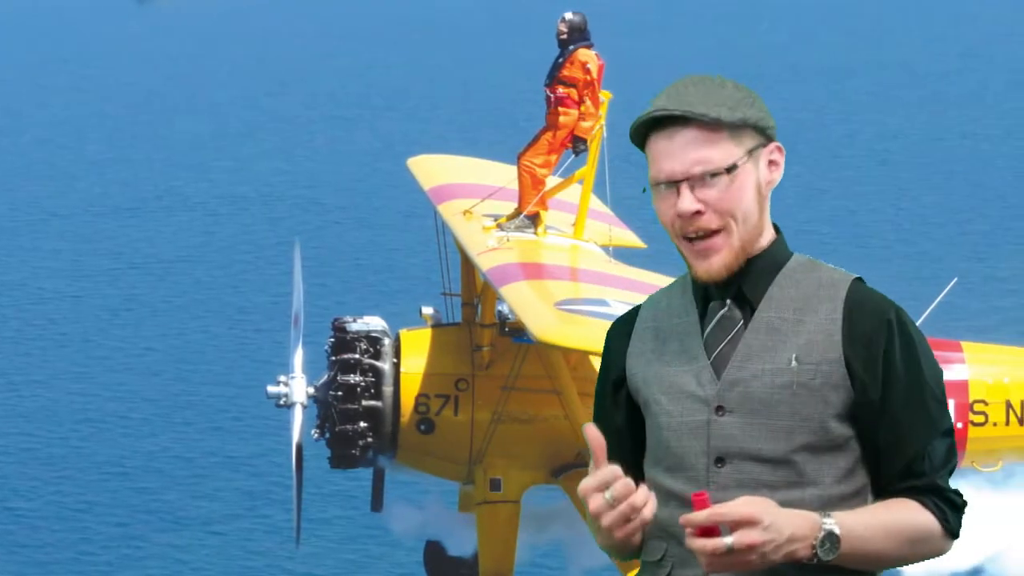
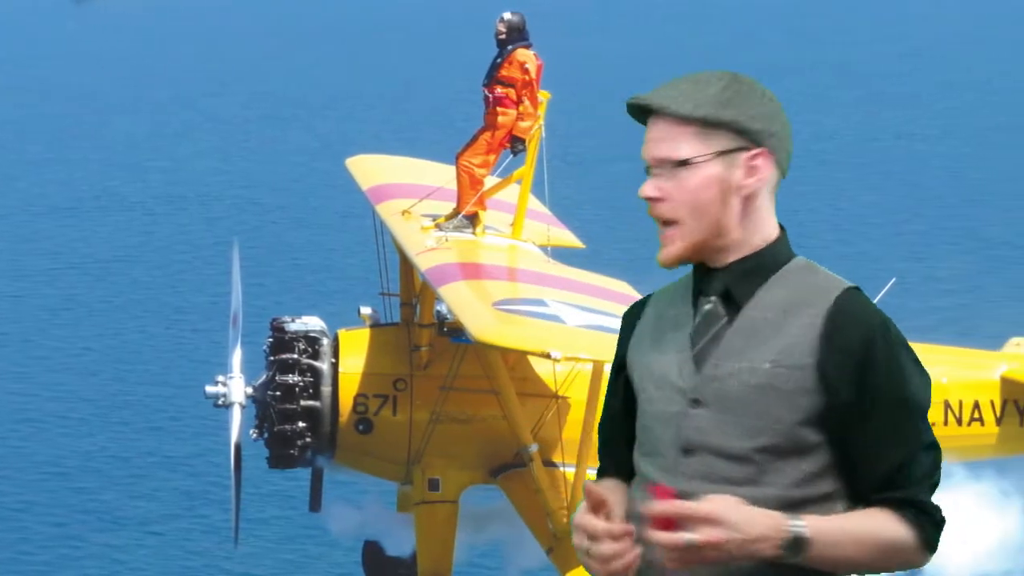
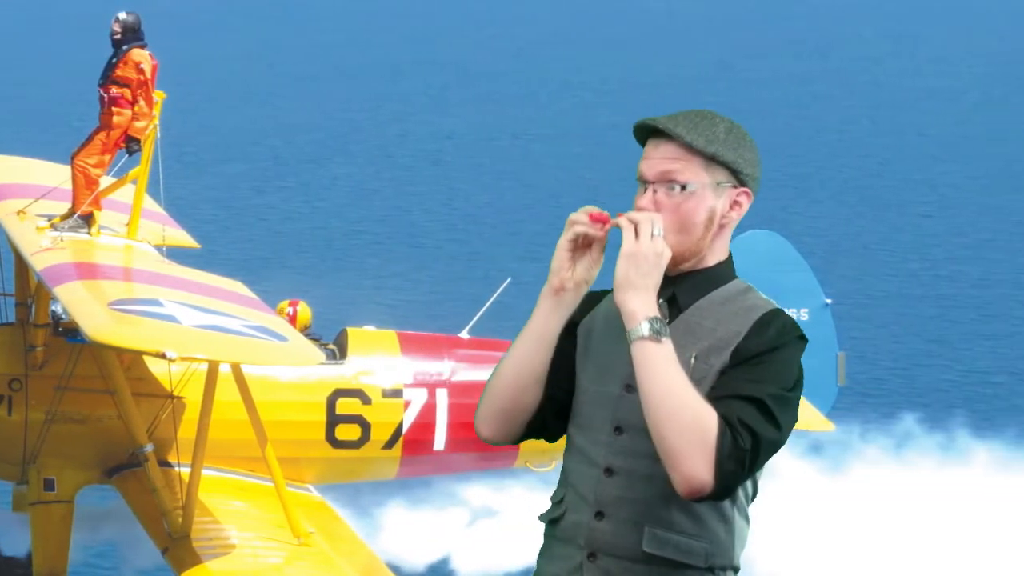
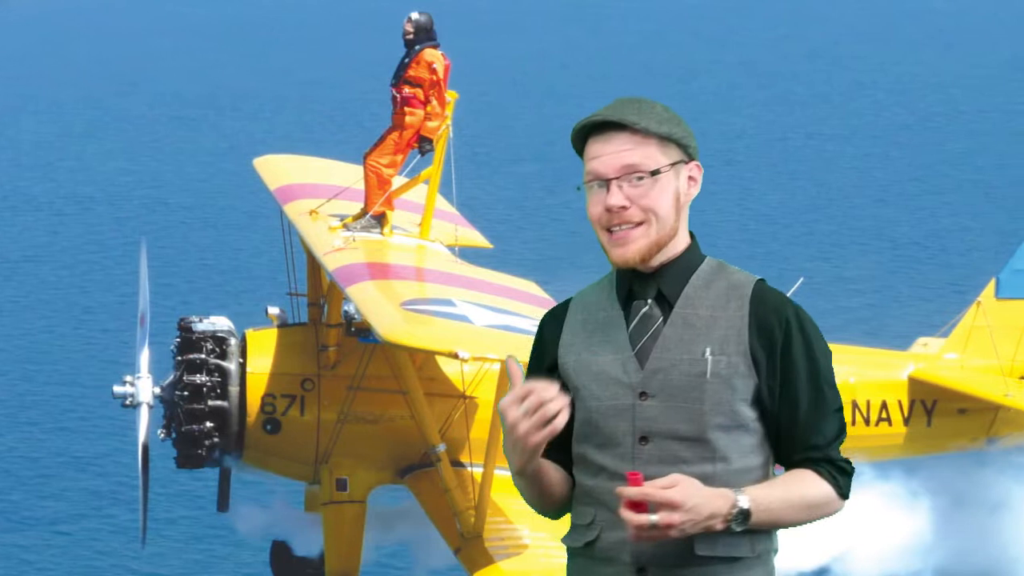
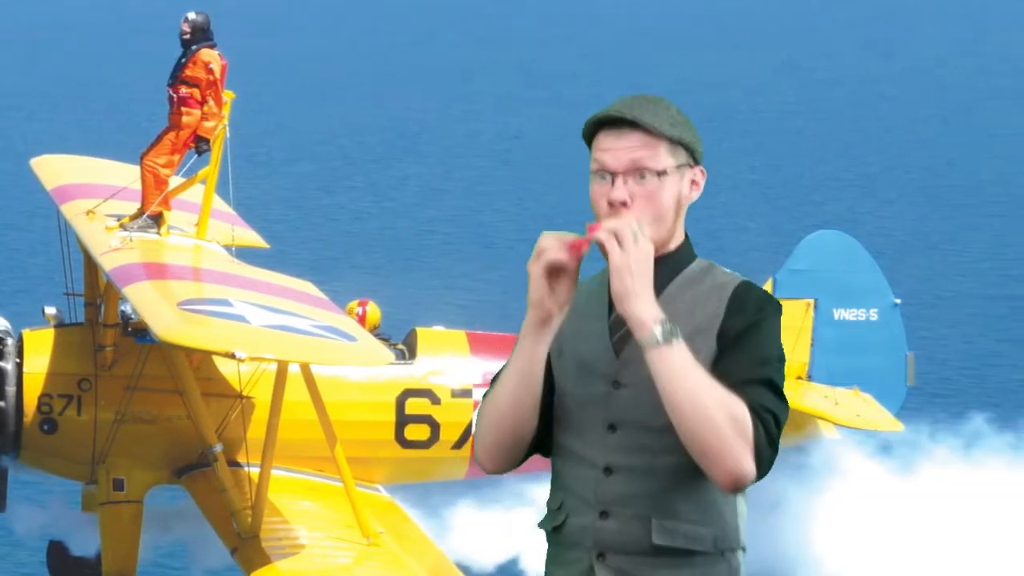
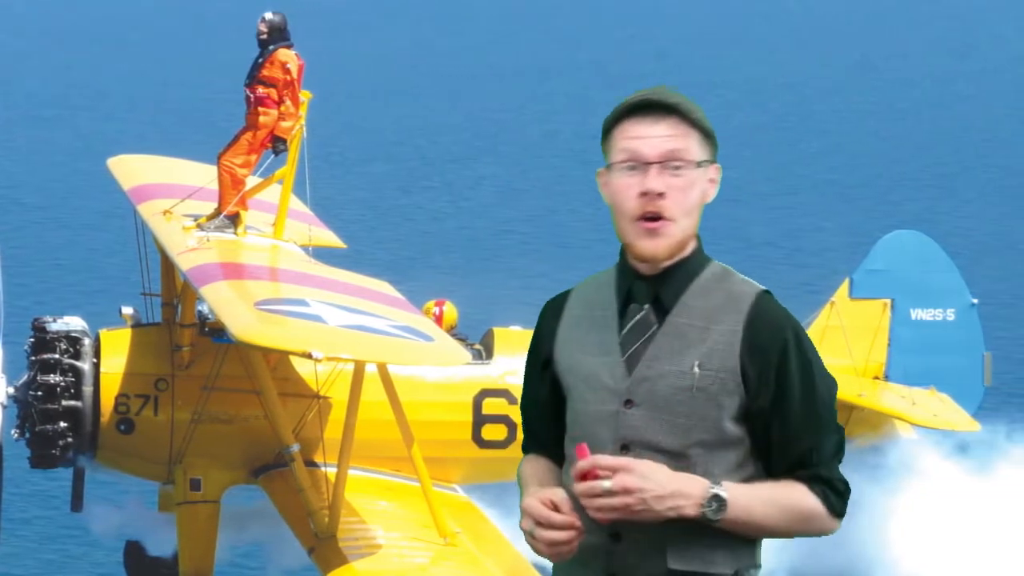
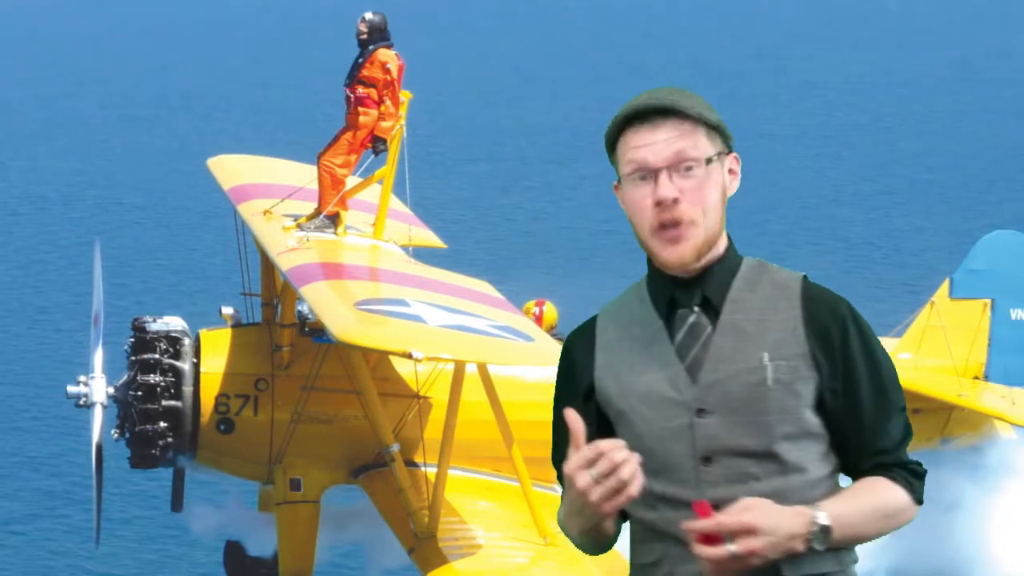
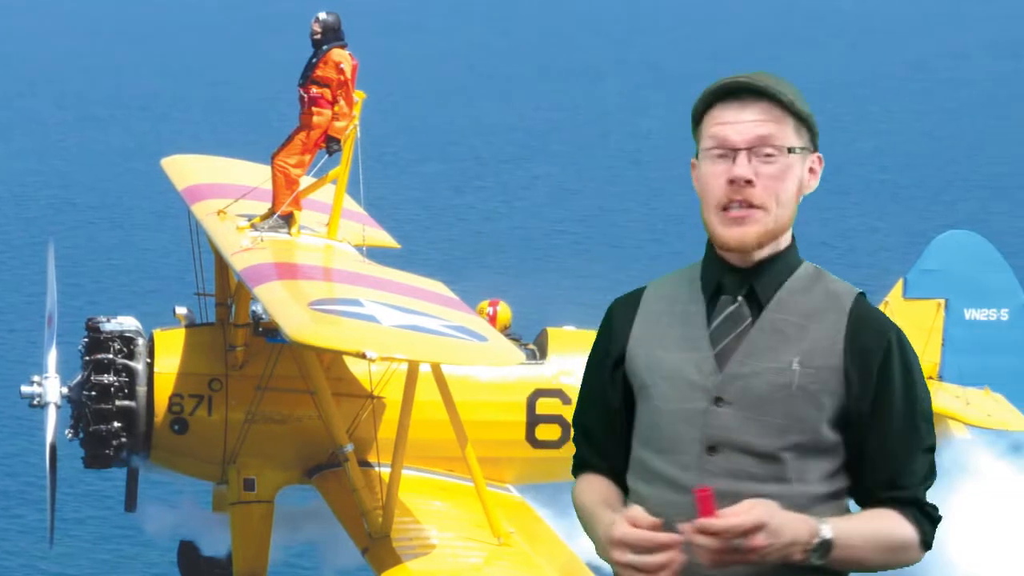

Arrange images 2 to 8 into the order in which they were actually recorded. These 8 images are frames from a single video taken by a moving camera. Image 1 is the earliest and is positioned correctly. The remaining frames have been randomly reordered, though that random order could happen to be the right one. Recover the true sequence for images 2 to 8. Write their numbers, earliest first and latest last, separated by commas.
2, 4, 7, 8, 6, 5, 3
